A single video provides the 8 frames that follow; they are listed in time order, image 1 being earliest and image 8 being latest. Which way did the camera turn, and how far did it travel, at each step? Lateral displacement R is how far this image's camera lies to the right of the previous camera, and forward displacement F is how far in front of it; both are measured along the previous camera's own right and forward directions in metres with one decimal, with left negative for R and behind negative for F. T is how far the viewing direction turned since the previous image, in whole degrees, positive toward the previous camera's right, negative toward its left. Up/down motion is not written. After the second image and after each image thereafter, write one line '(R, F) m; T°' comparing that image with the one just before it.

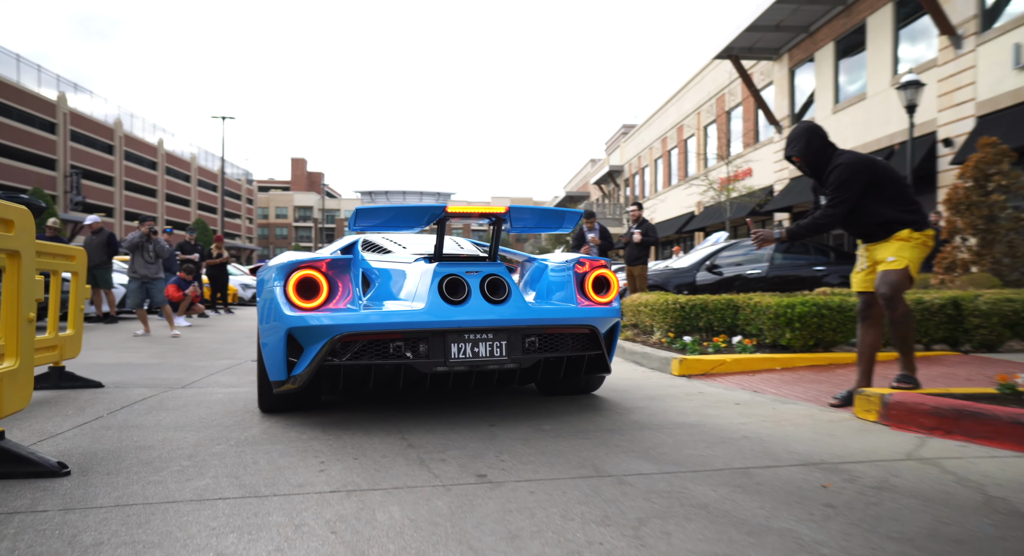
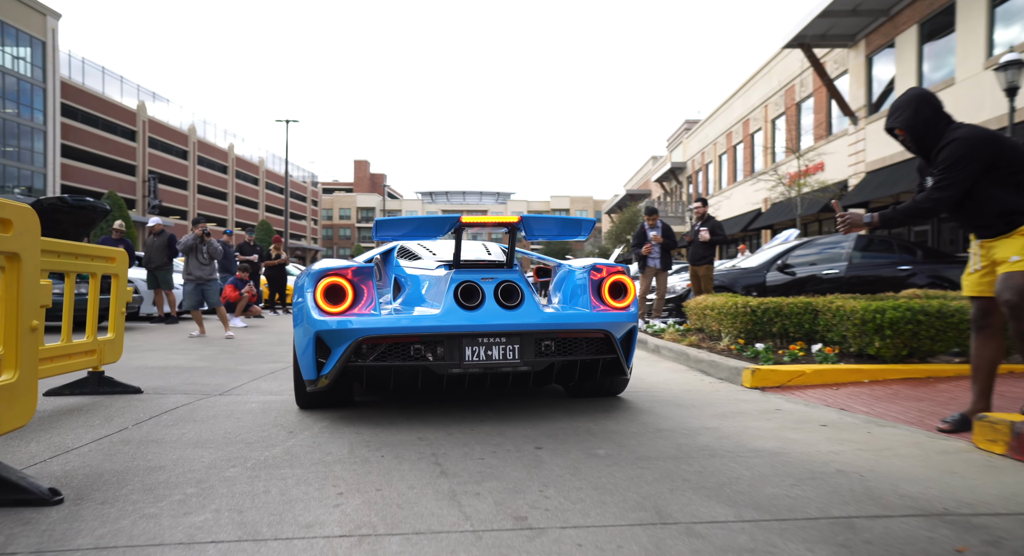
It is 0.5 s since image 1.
(0.0, +0.4) m; -5°
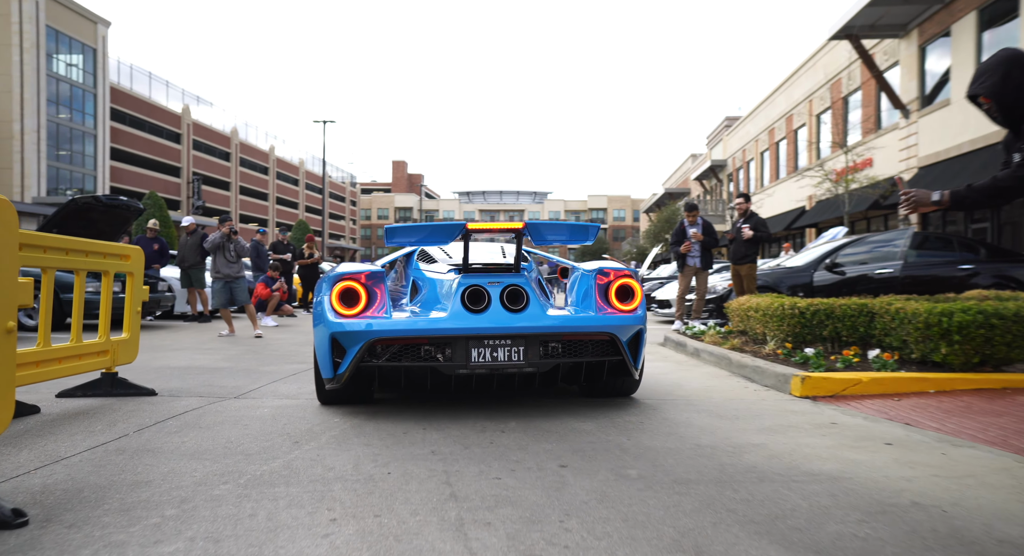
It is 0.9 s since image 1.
(+0.1, +0.3) m; -3°
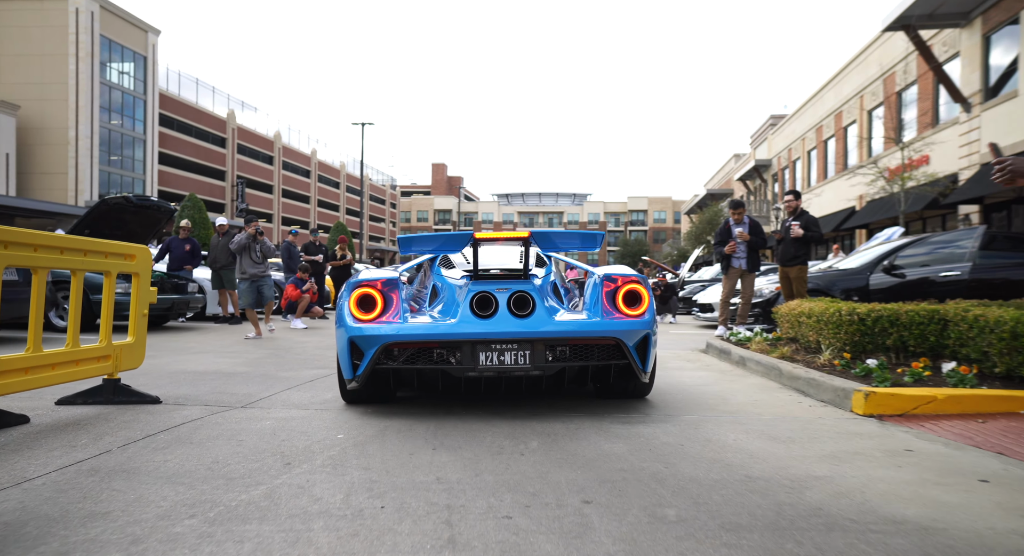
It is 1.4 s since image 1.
(+0.1, +0.4) m; -3°
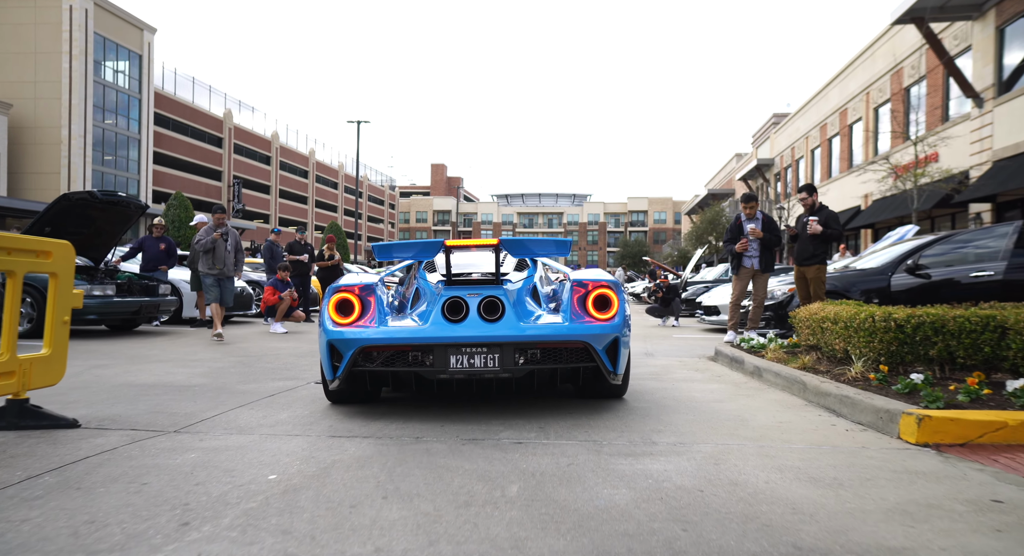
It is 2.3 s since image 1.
(+0.1, +0.7) m; 0°
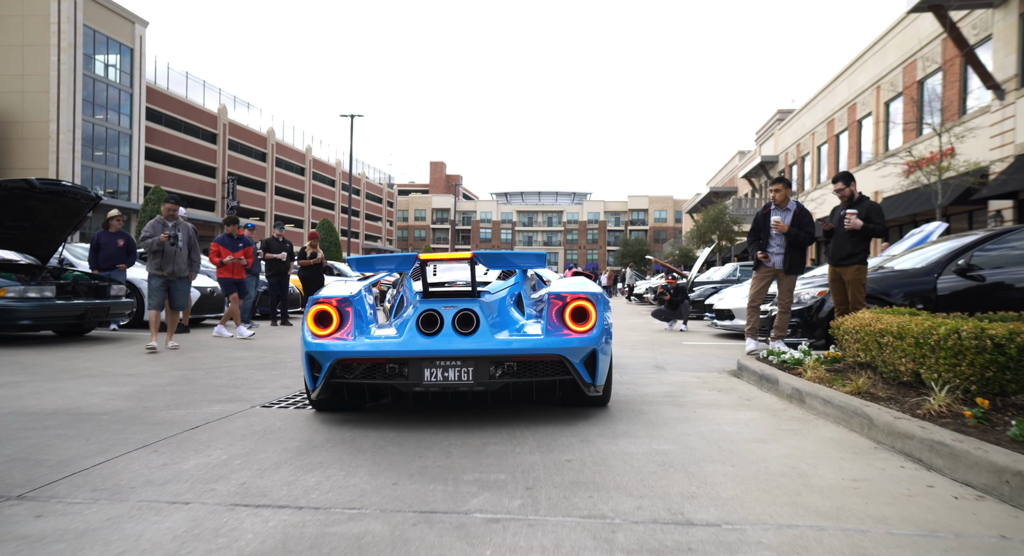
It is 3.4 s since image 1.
(+0.1, +1.1) m; 0°
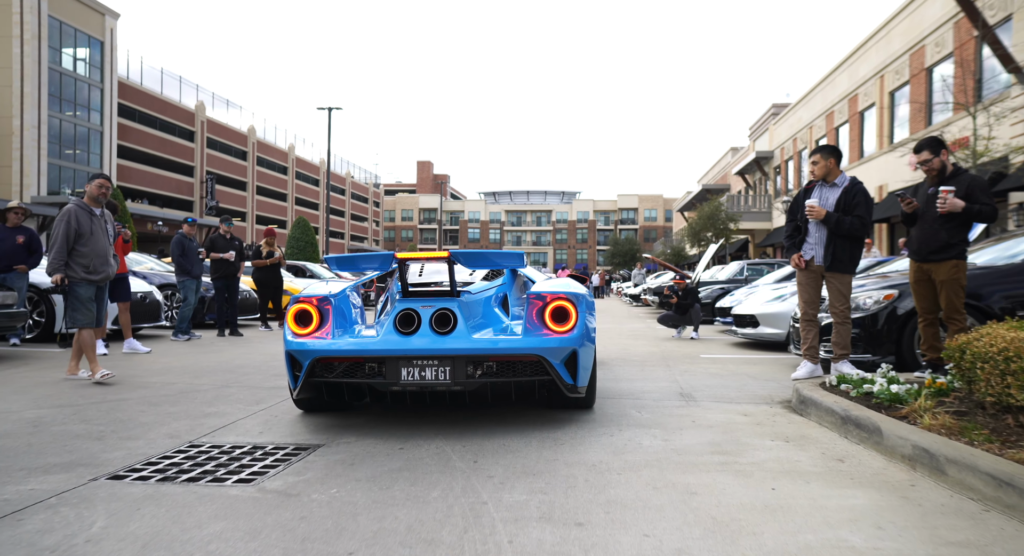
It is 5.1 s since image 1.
(+0.1, +1.7) m; +1°
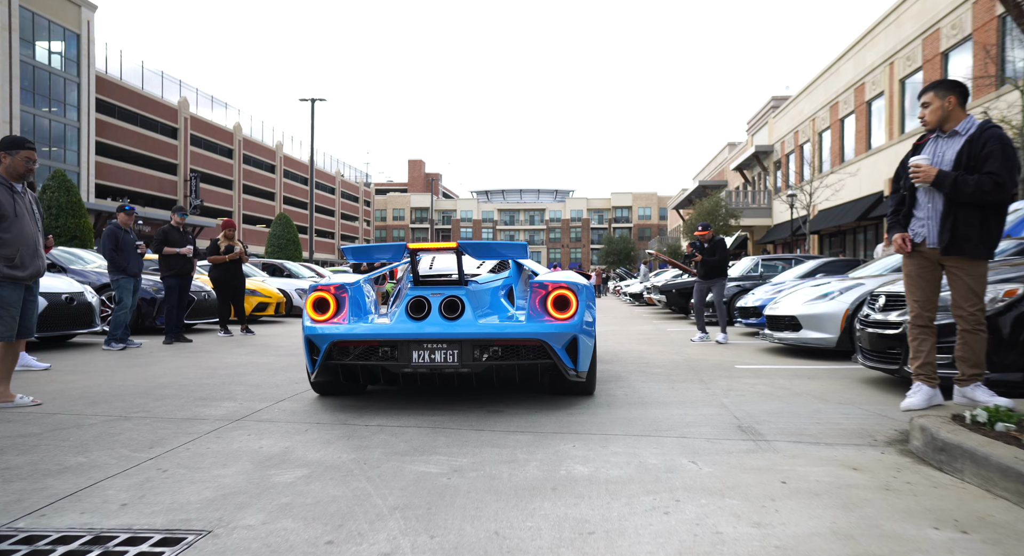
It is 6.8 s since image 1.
(0.0, +1.6) m; +1°
